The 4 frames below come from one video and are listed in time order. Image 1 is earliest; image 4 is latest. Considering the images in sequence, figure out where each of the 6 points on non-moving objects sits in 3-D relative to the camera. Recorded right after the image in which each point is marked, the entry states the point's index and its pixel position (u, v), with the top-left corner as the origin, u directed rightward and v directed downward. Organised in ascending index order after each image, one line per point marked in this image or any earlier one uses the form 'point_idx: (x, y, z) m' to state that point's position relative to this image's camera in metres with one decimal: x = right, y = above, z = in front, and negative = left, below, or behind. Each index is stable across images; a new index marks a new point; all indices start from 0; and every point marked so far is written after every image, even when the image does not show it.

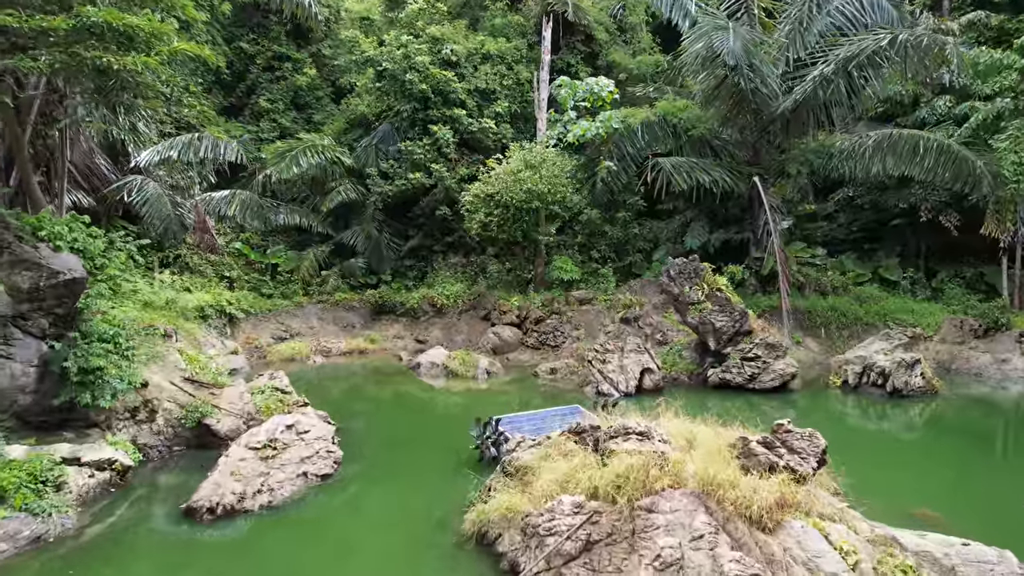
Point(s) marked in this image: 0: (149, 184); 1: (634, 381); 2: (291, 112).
0: (-7.0, +2.0, +11.3) m
1: (+1.8, -1.4, +8.3) m
2: (-6.4, +5.1, +17.1) m
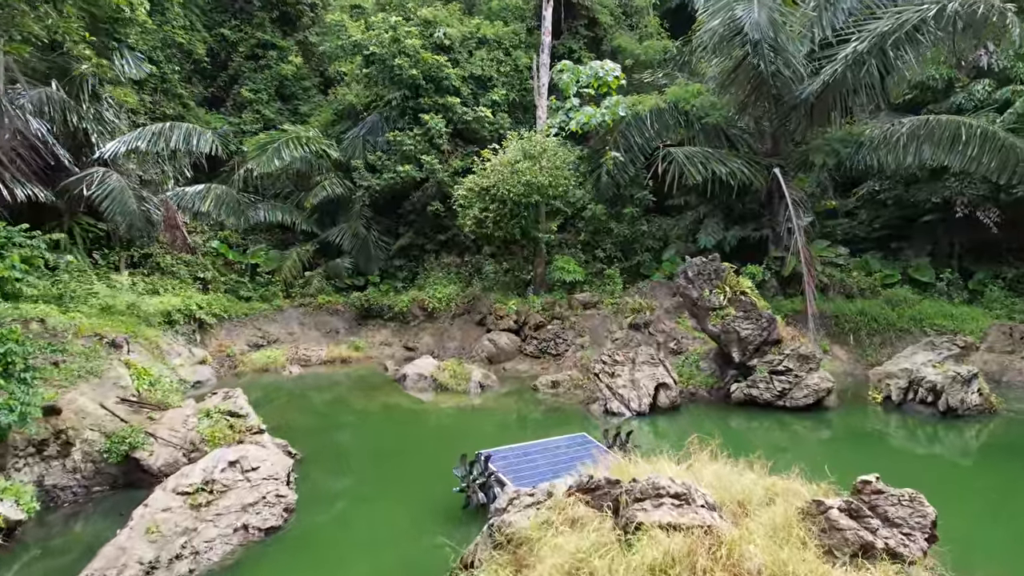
0: (-7.0, +2.0, +10.3) m
1: (+1.7, -1.4, +7.4) m
2: (-6.4, +5.1, +16.1) m
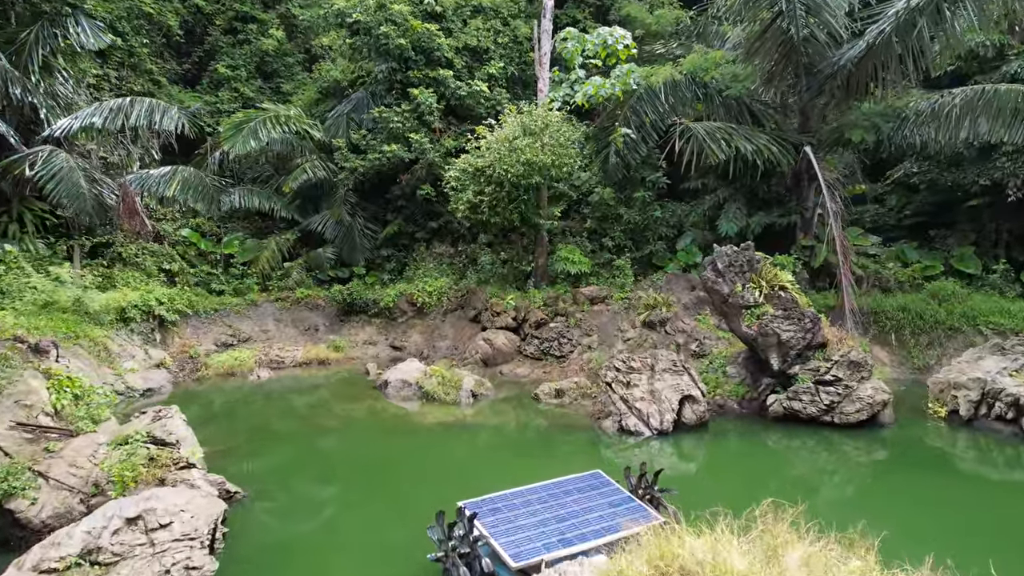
0: (-7.1, +2.1, +9.2) m
1: (+1.7, -1.3, +6.3) m
2: (-6.5, +5.3, +14.9) m
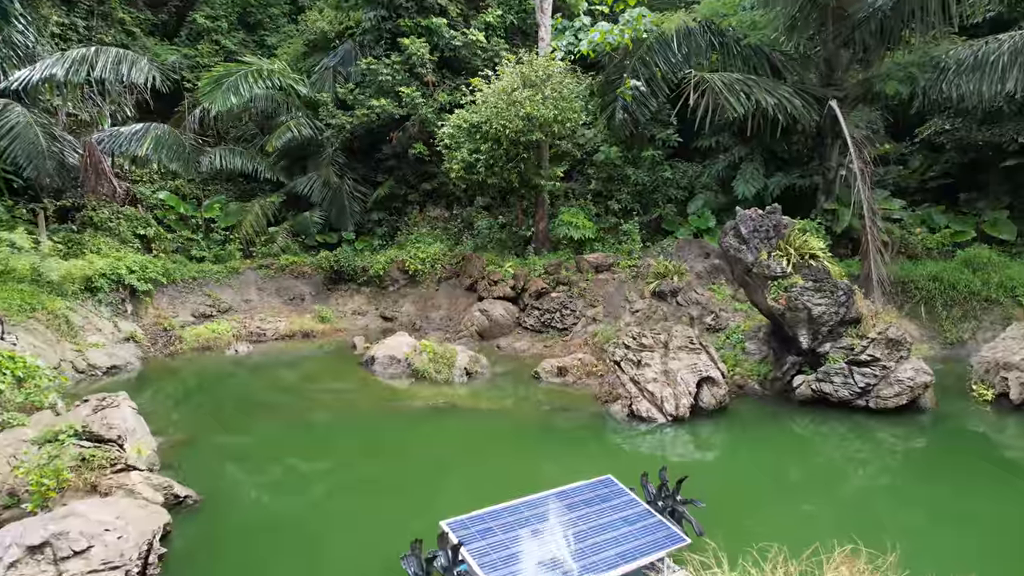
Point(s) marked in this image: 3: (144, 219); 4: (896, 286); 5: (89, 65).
0: (-7.1, +2.5, +8.4) m
1: (+1.7, -1.0, +5.7) m
2: (-6.5, +6.1, +13.9) m
3: (-6.4, +1.2, +10.3) m
4: (+5.2, 0.0, +8.0) m
5: (-7.0, +3.7, +9.7) m
